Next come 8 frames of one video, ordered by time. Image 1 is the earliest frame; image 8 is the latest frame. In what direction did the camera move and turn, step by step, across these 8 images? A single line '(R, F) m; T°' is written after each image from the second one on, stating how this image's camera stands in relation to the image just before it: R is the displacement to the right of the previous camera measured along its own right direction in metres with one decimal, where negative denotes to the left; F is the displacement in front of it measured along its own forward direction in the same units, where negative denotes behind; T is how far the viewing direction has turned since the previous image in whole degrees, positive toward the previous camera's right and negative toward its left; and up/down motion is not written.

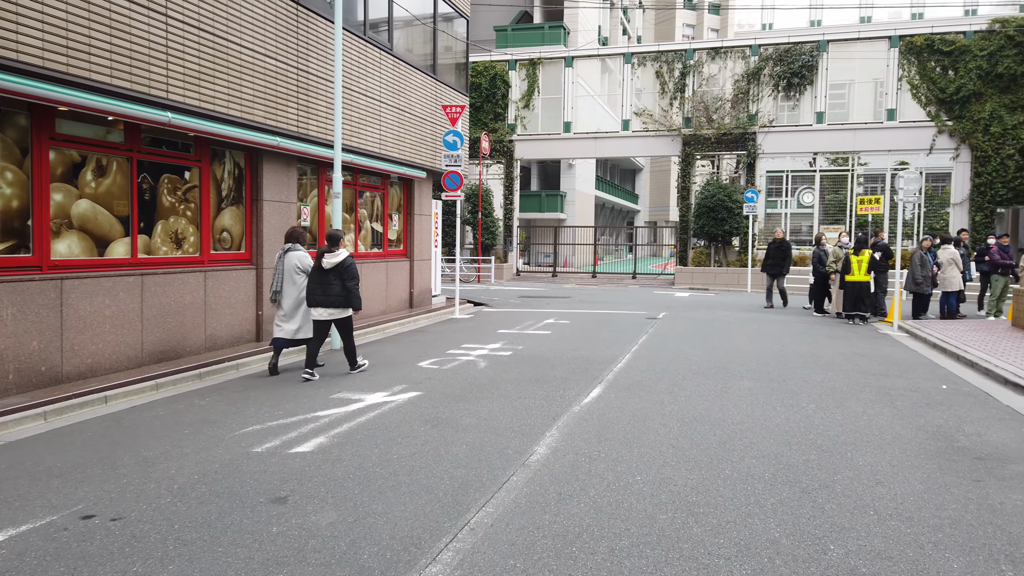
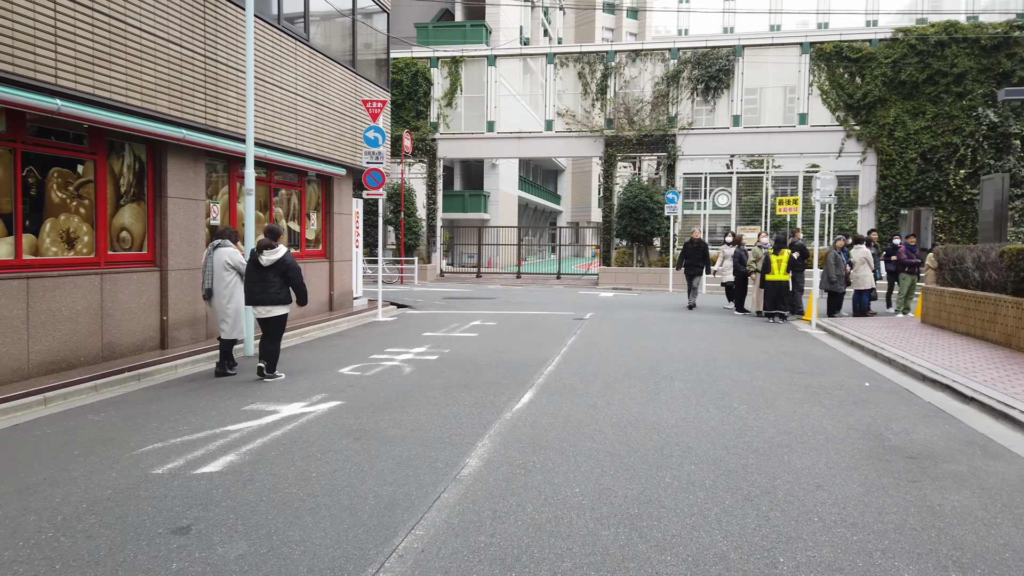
(0.0, +0.3) m; +6°
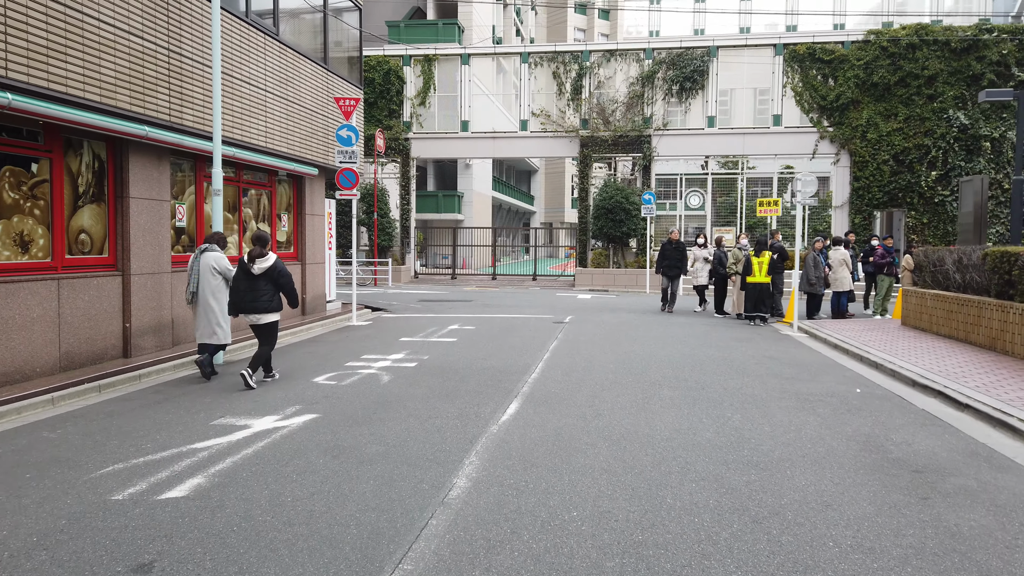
(-0.1, +0.3) m; +2°
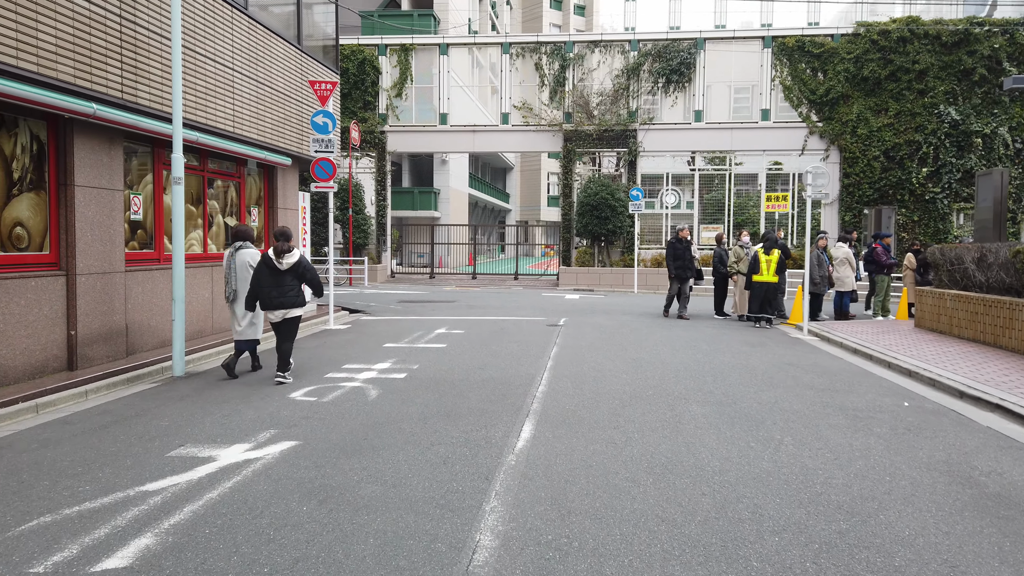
(-0.3, +1.0) m; +2°
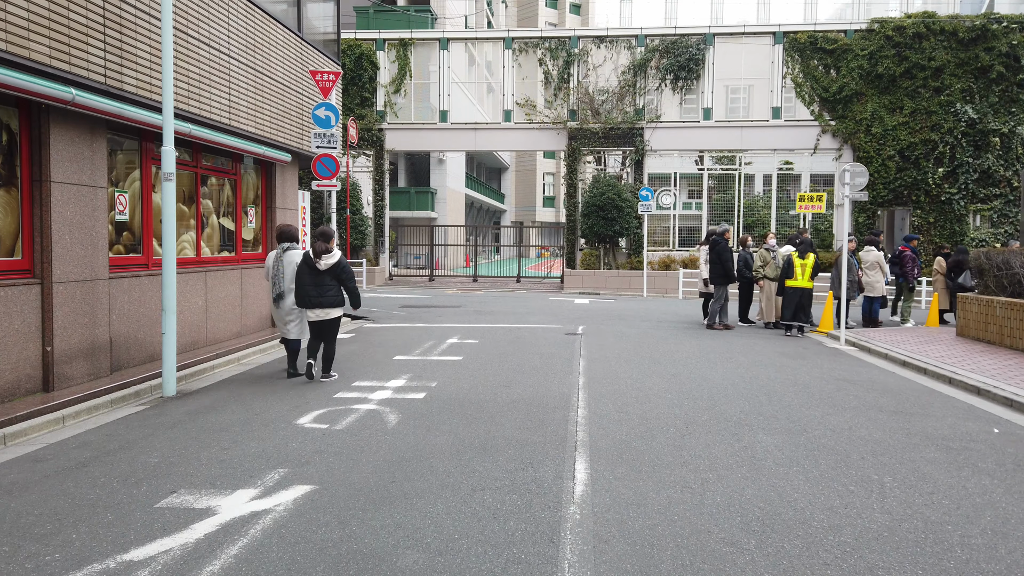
(-0.4, +0.9) m; +1°
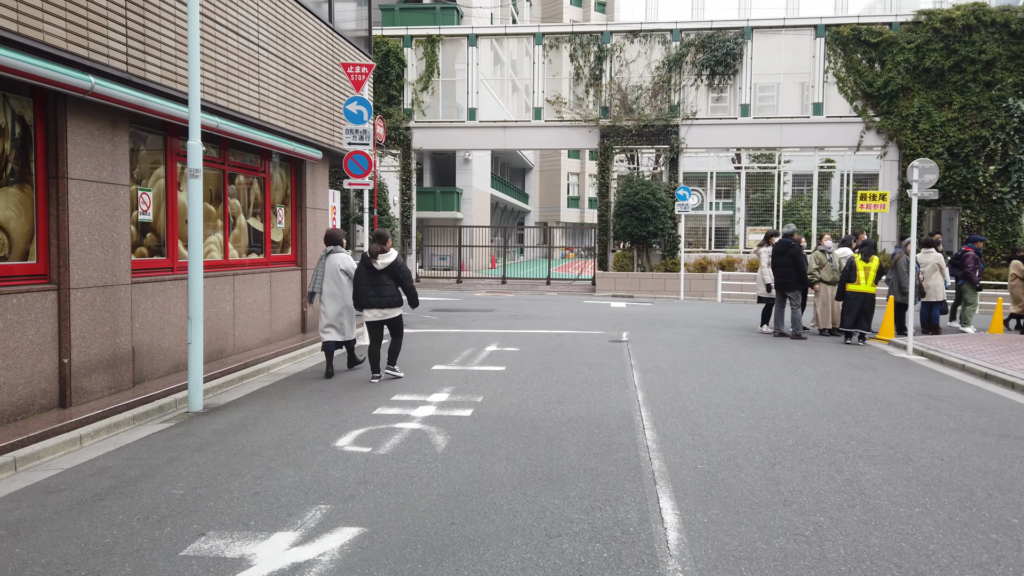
(-0.3, +0.7) m; -2°
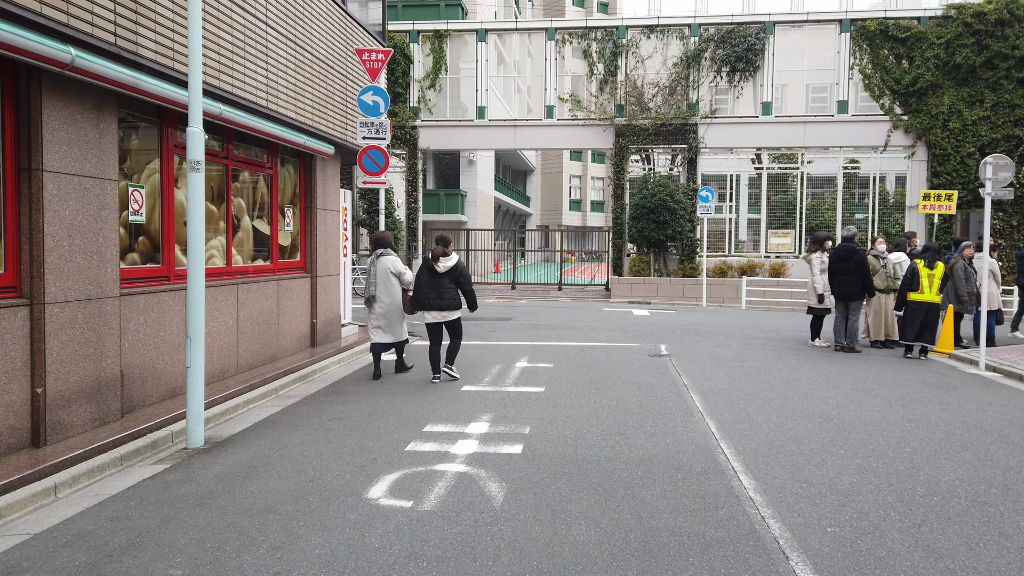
(-0.5, +1.0) m; 0°
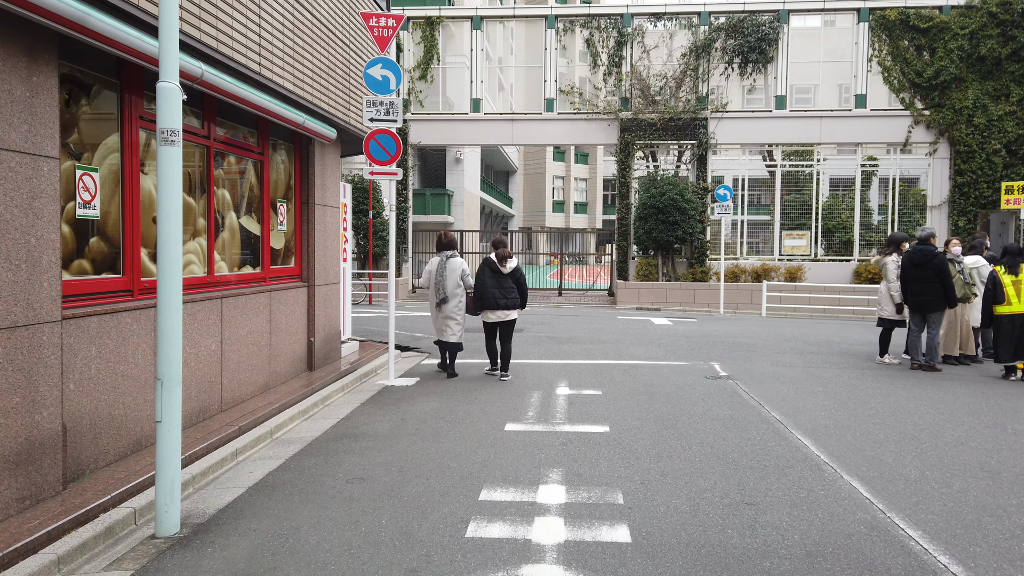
(-0.7, +1.6) m; +2°
